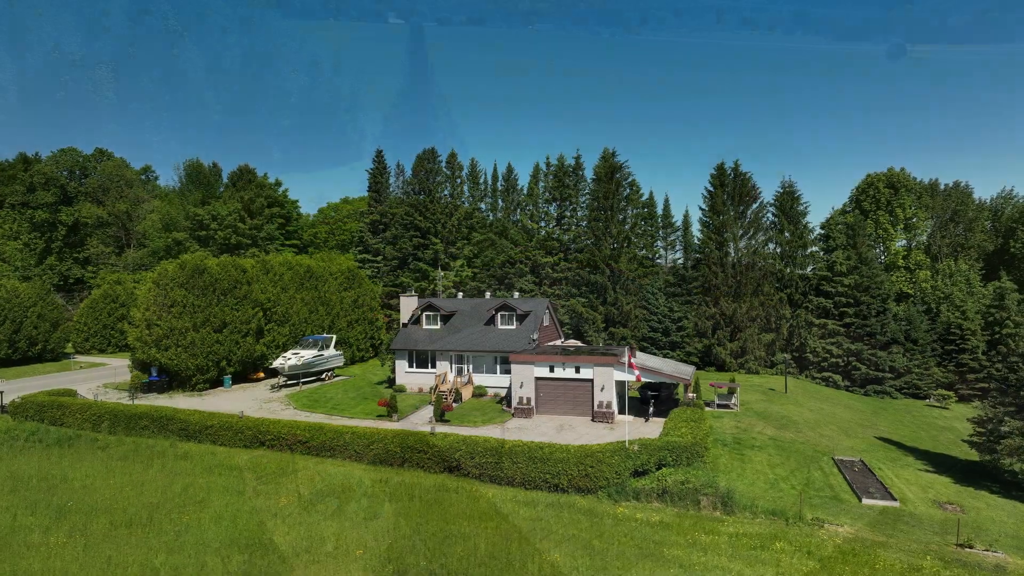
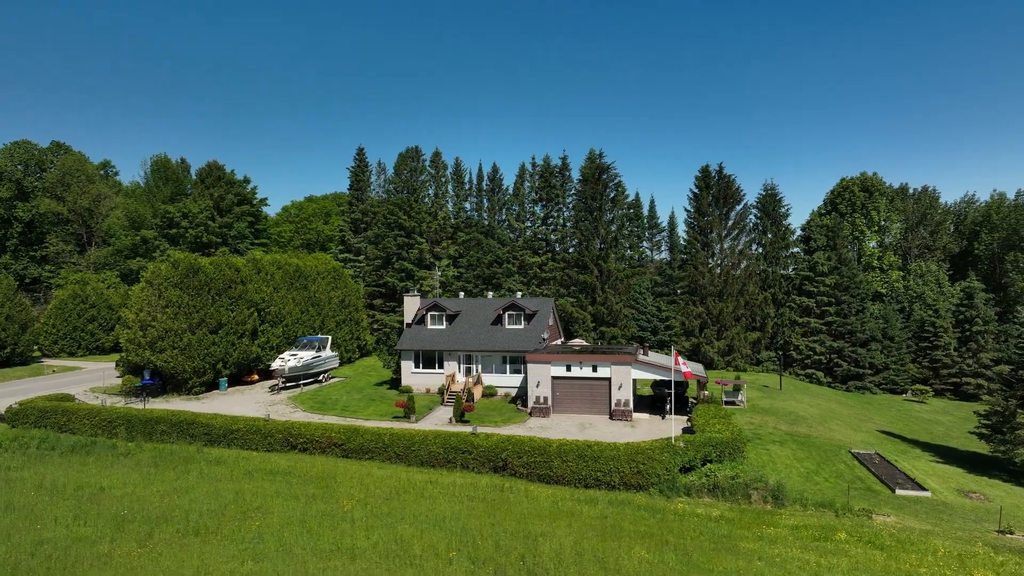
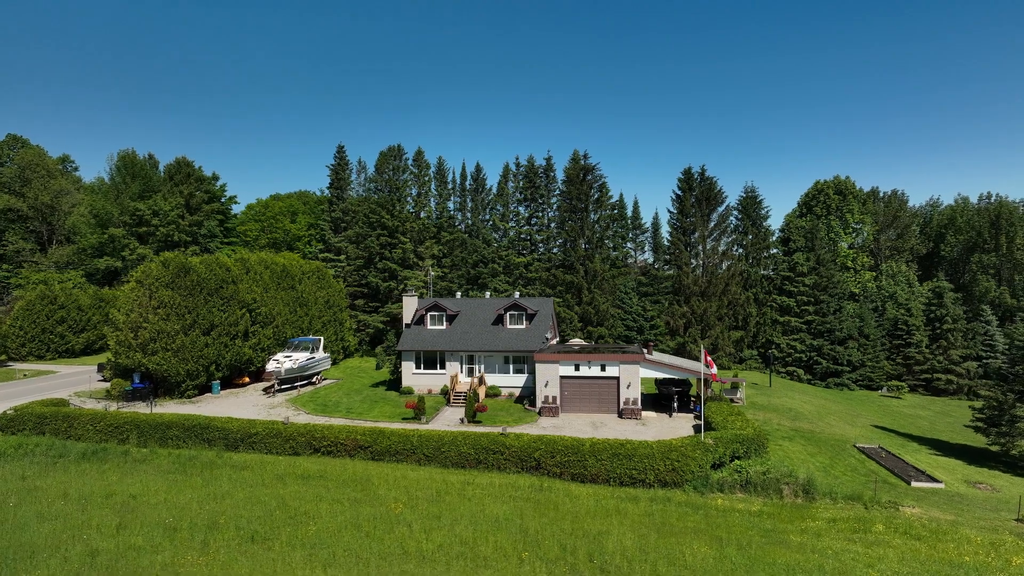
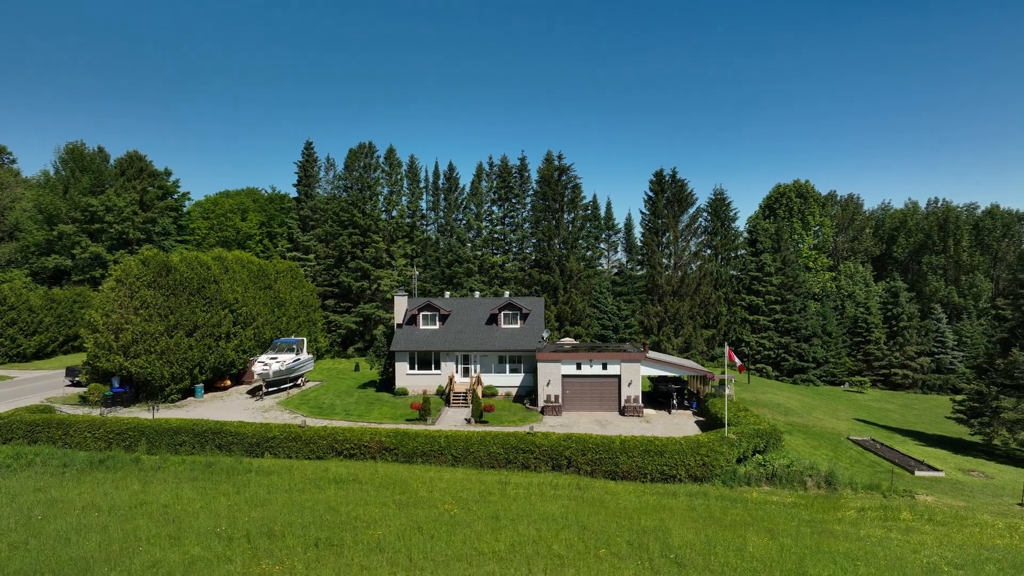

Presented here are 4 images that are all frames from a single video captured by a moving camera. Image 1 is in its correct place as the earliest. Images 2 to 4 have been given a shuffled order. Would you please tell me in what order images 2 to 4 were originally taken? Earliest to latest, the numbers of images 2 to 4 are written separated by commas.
2, 3, 4
